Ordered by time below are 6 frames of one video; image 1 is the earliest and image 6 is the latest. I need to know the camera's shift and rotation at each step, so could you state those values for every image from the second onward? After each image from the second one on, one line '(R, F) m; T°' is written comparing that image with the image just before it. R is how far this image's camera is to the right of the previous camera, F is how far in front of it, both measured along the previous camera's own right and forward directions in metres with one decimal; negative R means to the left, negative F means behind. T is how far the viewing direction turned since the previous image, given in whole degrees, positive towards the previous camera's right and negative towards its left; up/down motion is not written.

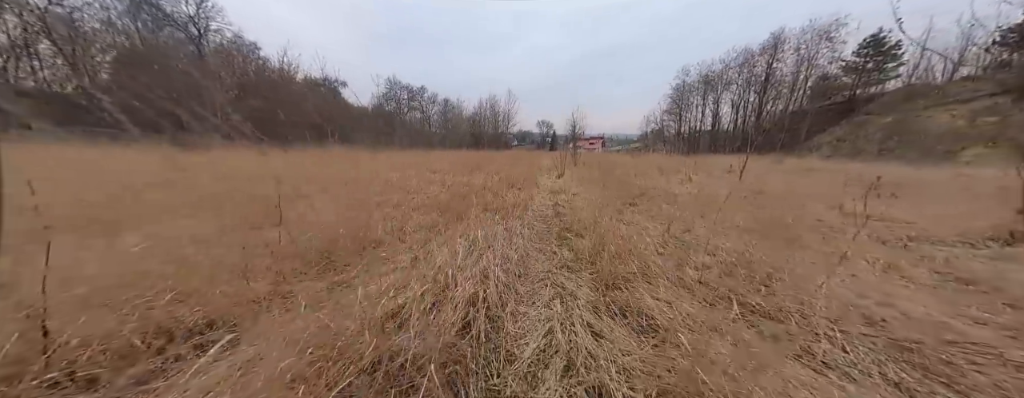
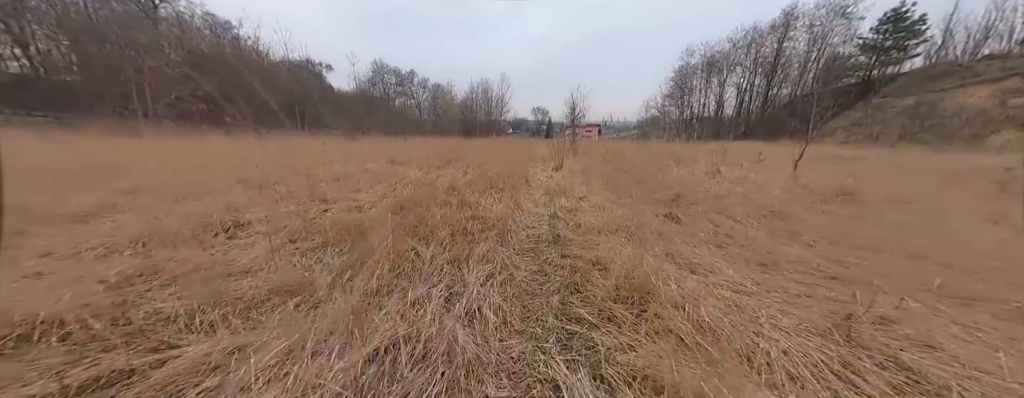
(+0.1, +0.8) m; +1°
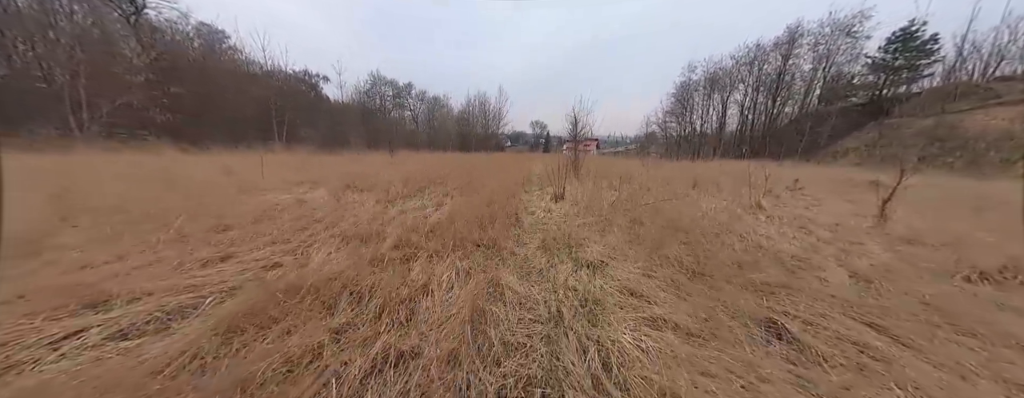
(+0.1, +0.7) m; +1°
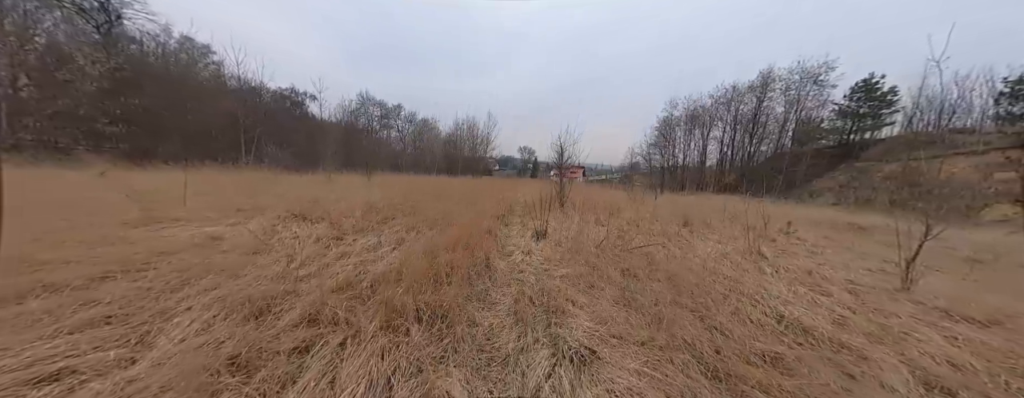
(+0.1, +0.3) m; +3°
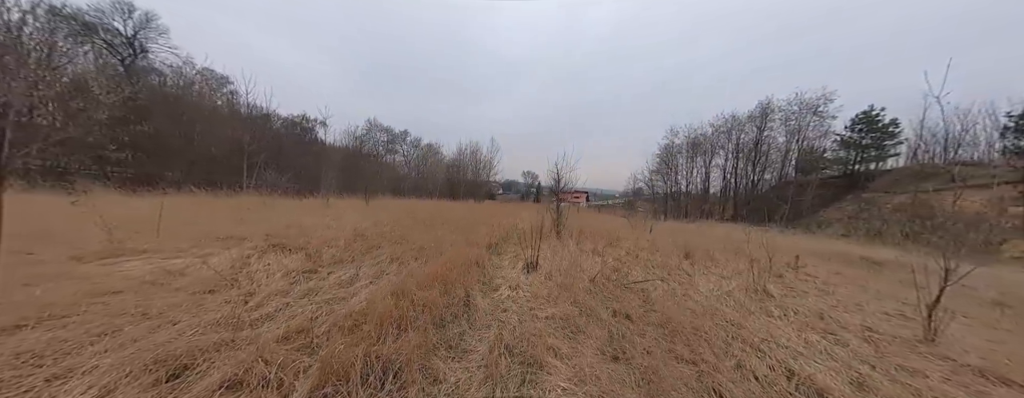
(+0.1, +0.1) m; -1°
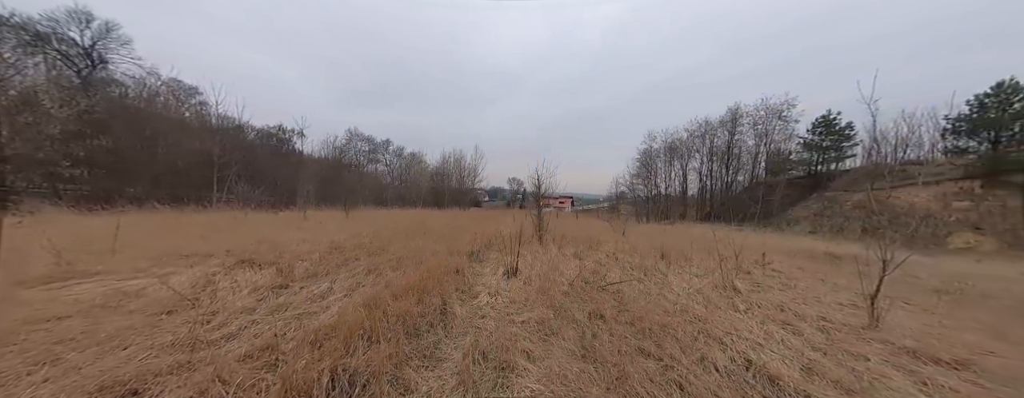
(+0.1, 0.0) m; +3°
